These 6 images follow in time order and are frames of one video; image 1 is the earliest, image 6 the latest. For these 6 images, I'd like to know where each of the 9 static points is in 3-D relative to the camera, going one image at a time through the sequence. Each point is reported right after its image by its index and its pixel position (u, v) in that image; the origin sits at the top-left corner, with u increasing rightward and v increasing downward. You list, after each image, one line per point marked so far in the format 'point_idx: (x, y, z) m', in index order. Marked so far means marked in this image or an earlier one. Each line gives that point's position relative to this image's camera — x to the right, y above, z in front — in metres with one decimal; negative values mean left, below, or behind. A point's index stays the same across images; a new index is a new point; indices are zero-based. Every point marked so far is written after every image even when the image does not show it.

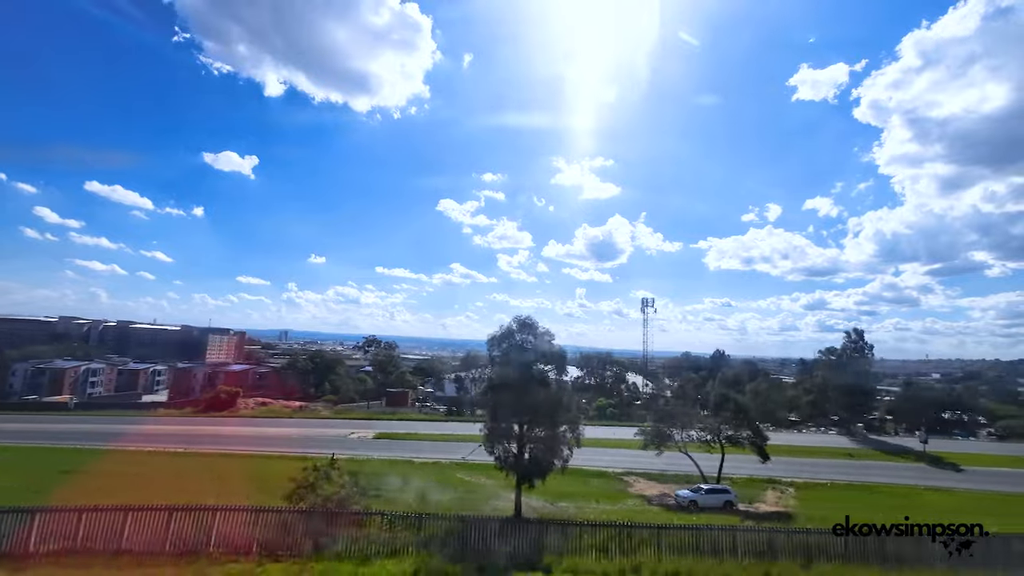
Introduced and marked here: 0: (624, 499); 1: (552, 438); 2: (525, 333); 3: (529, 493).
0: (+3.7, -7.1, +19.0) m
1: (+1.2, -4.5, +16.5) m
2: (+0.5, -1.4, +16.7) m
3: (+0.5, -6.9, +19.1) m
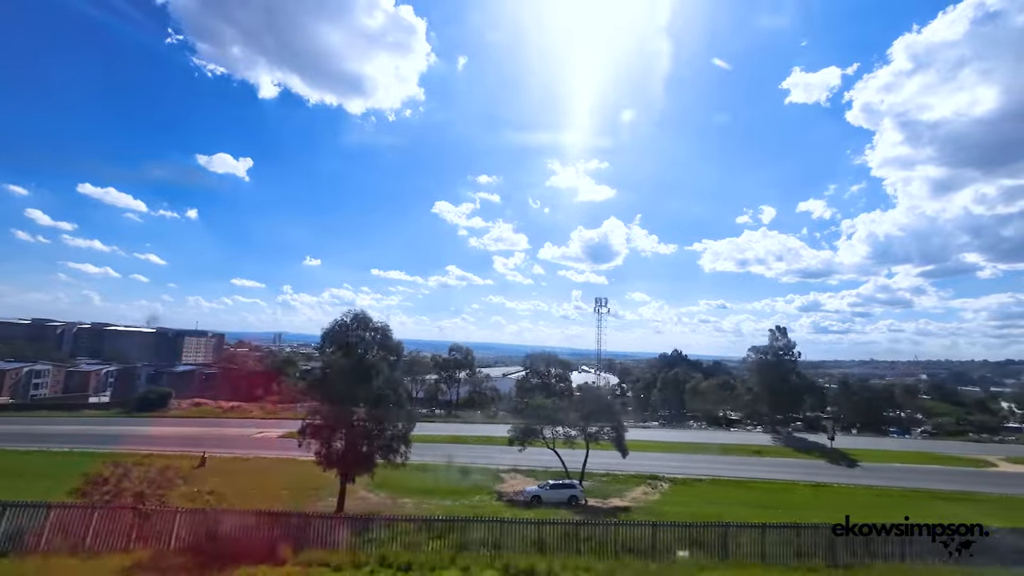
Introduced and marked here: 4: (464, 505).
0: (-1.3, -7.0, +19.0) m
1: (-3.7, -4.3, +16.4) m
2: (-4.4, -1.2, +16.7) m
3: (-4.5, -6.8, +19.1) m
4: (-1.5, -6.8, +17.7) m
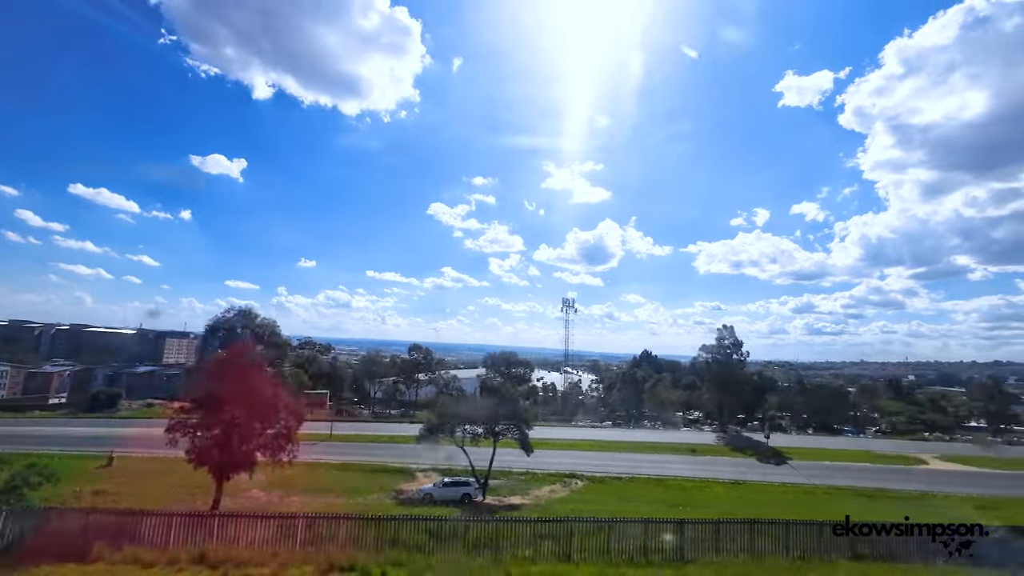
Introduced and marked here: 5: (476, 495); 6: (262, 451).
0: (-4.7, -6.9, +18.8) m
1: (-7.1, -4.2, +16.3) m
2: (-7.8, -1.1, +16.6) m
3: (-7.9, -6.7, +18.9) m
4: (-4.9, -6.7, +17.6) m
5: (-1.2, -6.8, +18.5) m
6: (-7.2, -4.7, +16.3) m
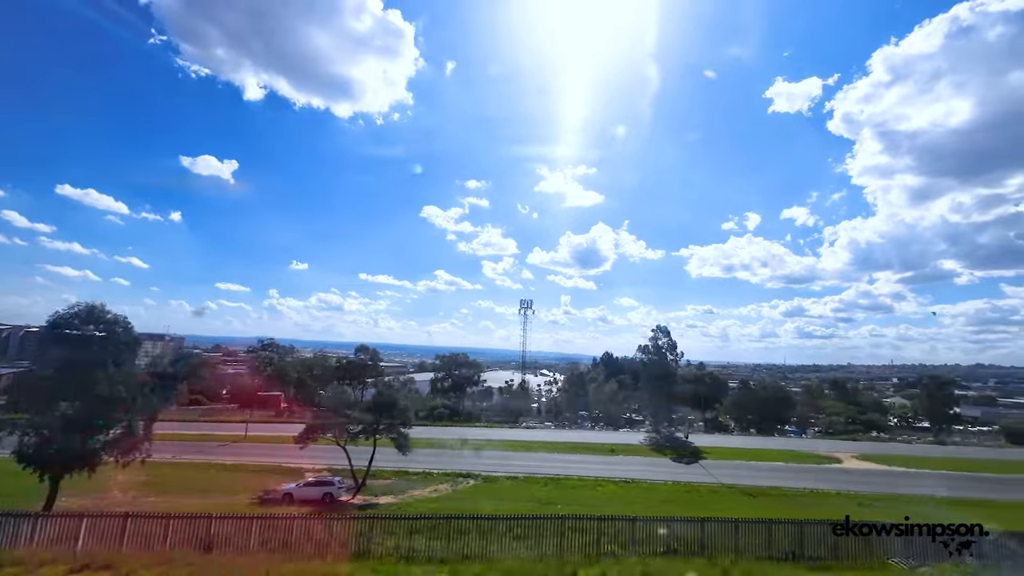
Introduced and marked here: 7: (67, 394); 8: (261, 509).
0: (-9.0, -6.8, +18.5) m
1: (-11.4, -4.1, +16.0) m
2: (-12.1, -1.0, +16.2) m
3: (-12.3, -6.6, +18.6) m
4: (-9.3, -6.6, +17.3) m
5: (-5.5, -6.7, +18.3) m
6: (-11.5, -4.6, +16.0) m
7: (-12.3, -2.9, +15.6) m
8: (-7.5, -6.6, +17.0) m
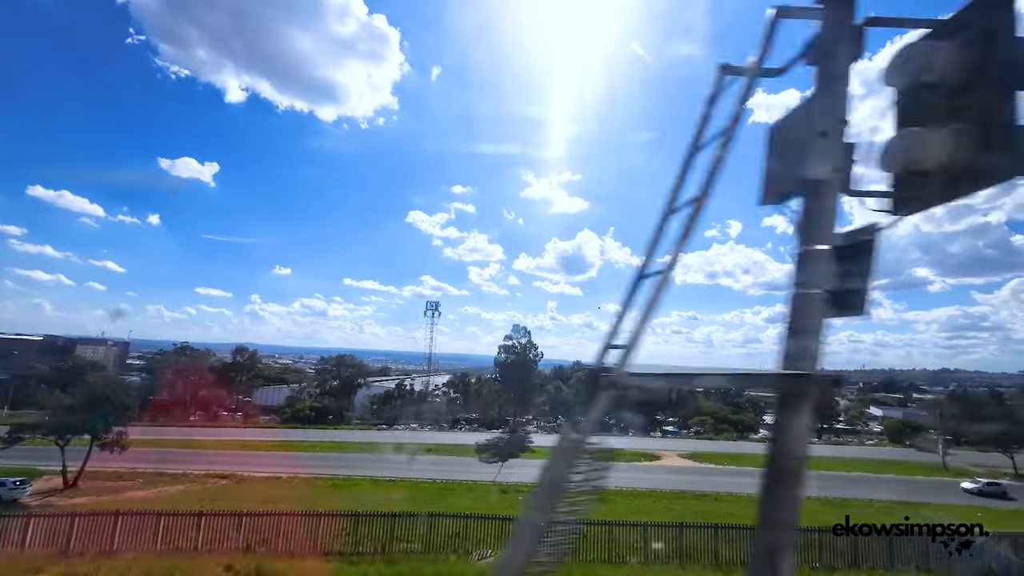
0: (-18.7, -6.5, +17.5) m
1: (-20.9, -3.8, +14.9) m
2: (-21.7, -0.7, +15.1) m
3: (-21.9, -6.3, +17.4) m
4: (-18.9, -6.3, +16.3) m
5: (-15.2, -6.4, +17.4) m
6: (-21.1, -4.2, +14.9) m
7: (-21.8, -2.6, +14.5) m
8: (-17.1, -6.3, +16.0) m
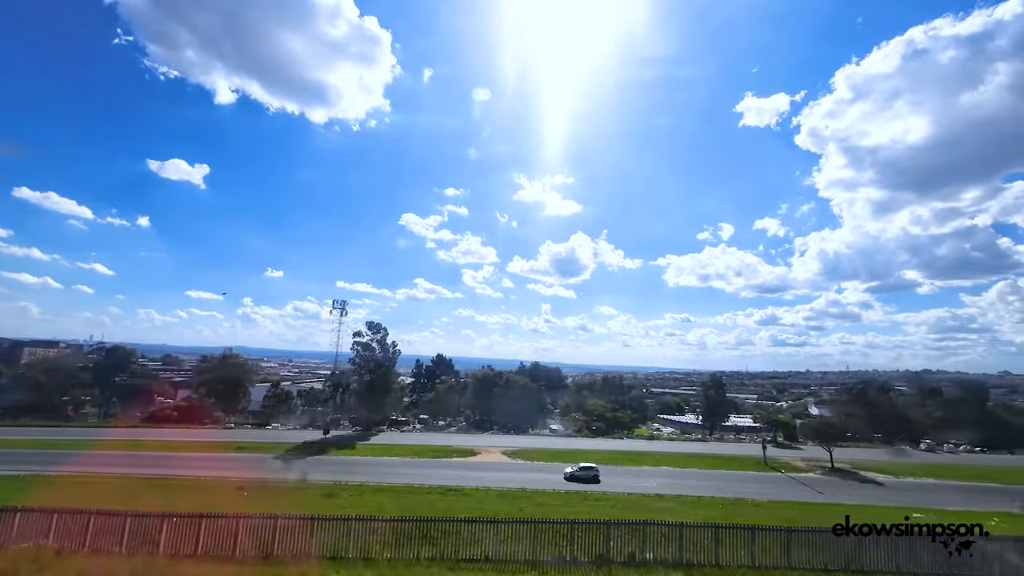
0: (-23.0, -6.3, +16.7) m
1: (-25.2, -3.6, +14.1) m
2: (-25.9, -0.5, +14.3) m
3: (-26.2, -6.1, +16.6) m
4: (-23.1, -6.1, +15.5) m
5: (-19.4, -6.2, +16.7) m
6: (-25.3, -4.1, +14.1) m
7: (-26.1, -2.4, +13.7) m
8: (-21.3, -6.2, +15.3) m
